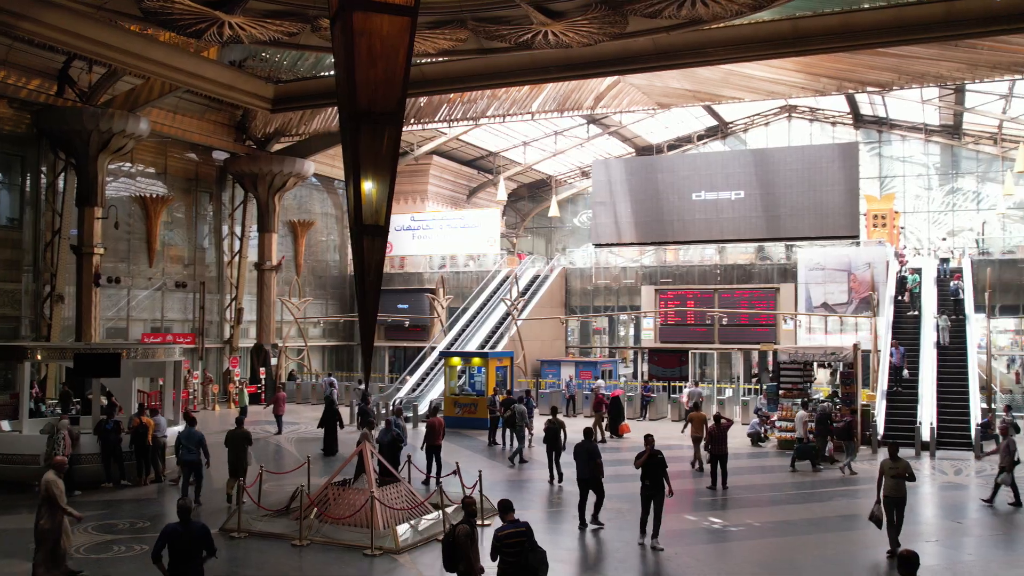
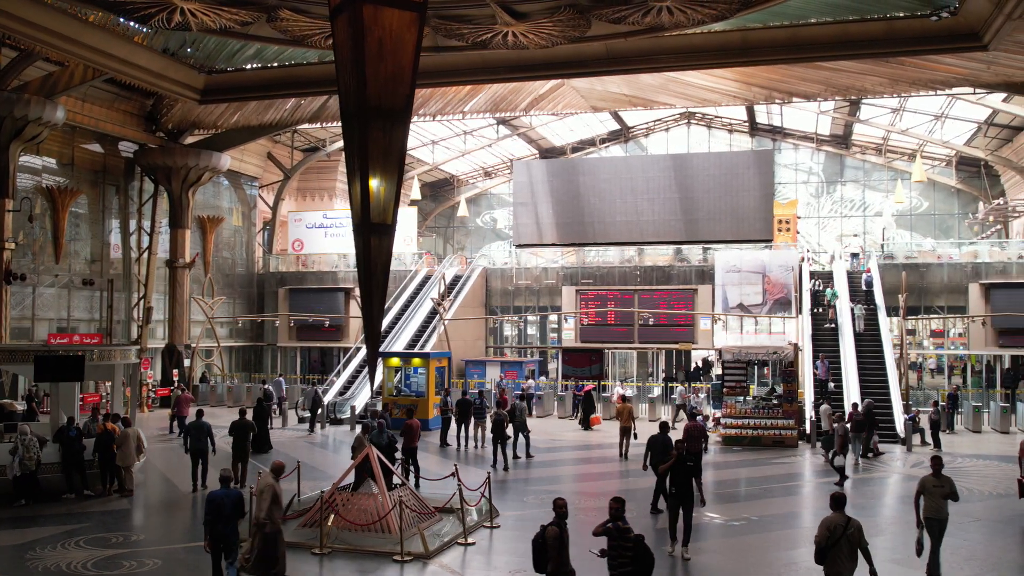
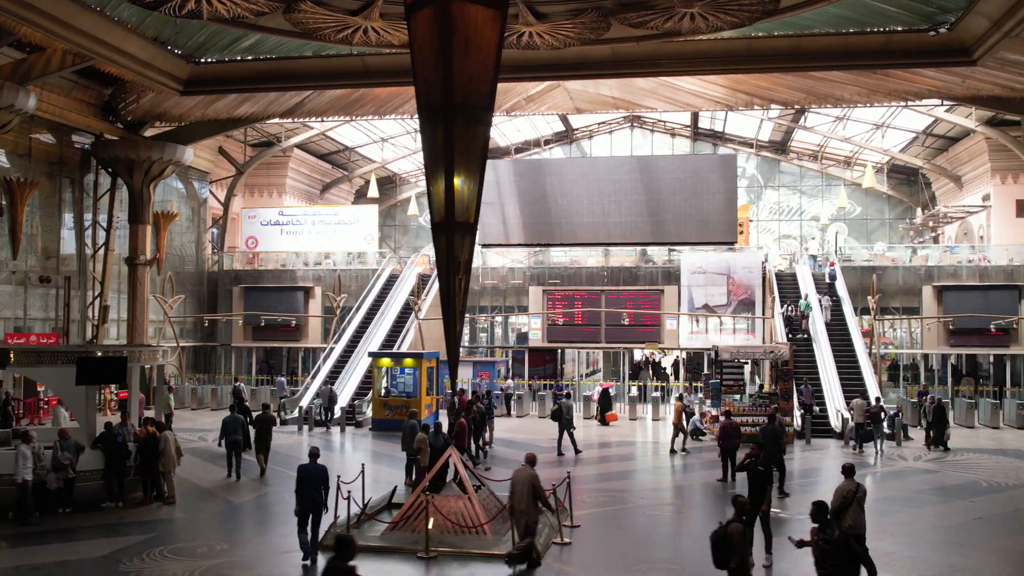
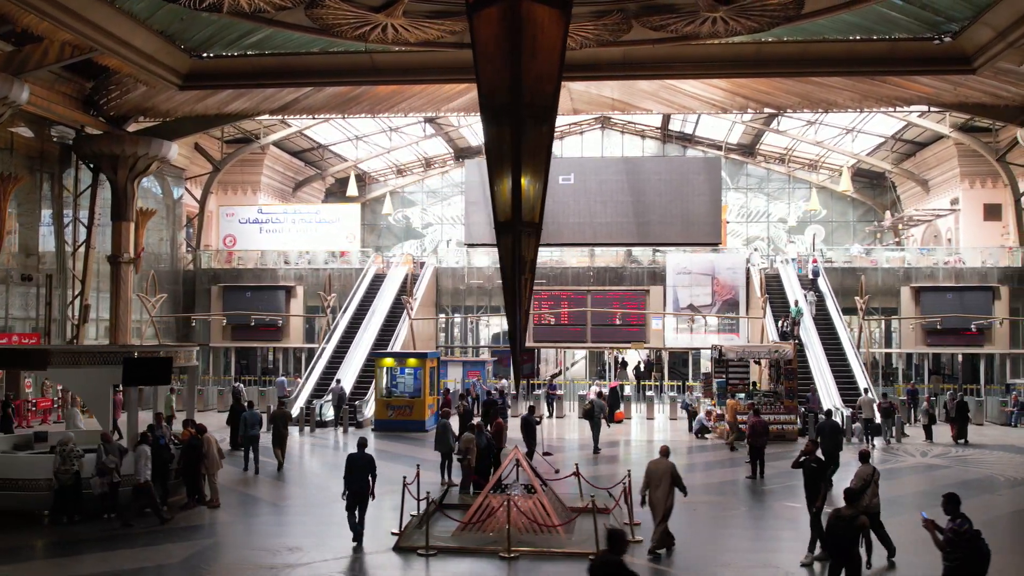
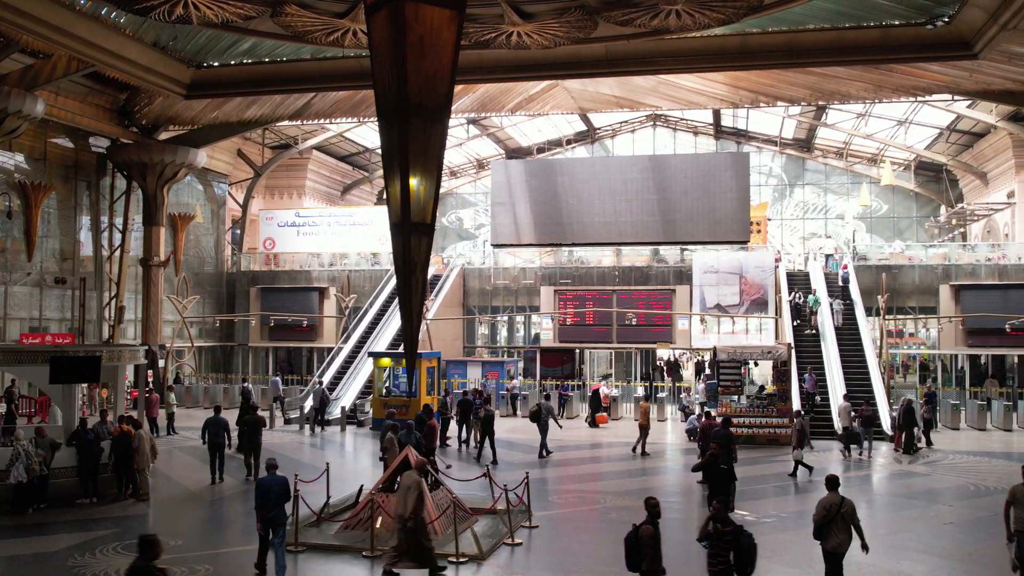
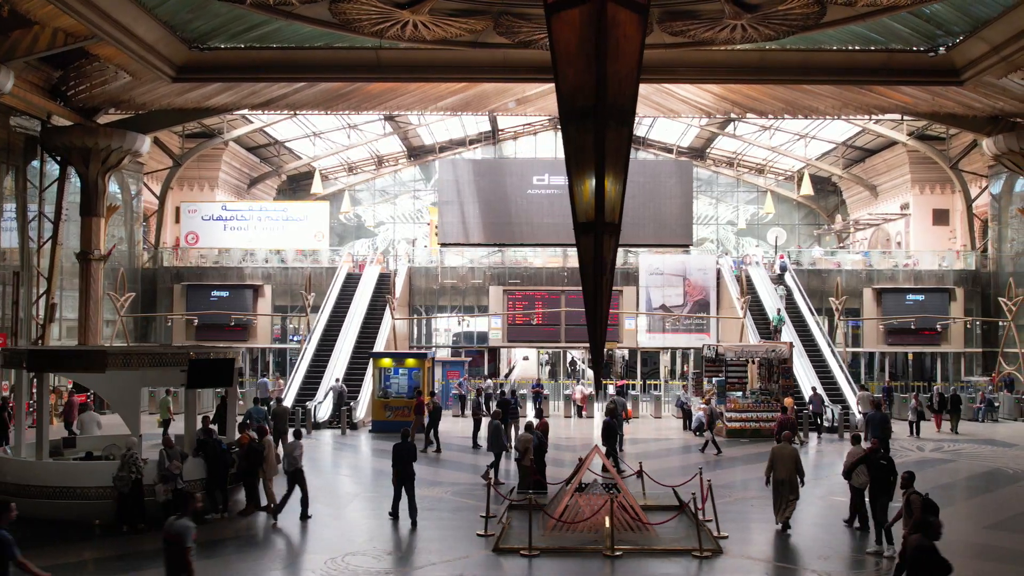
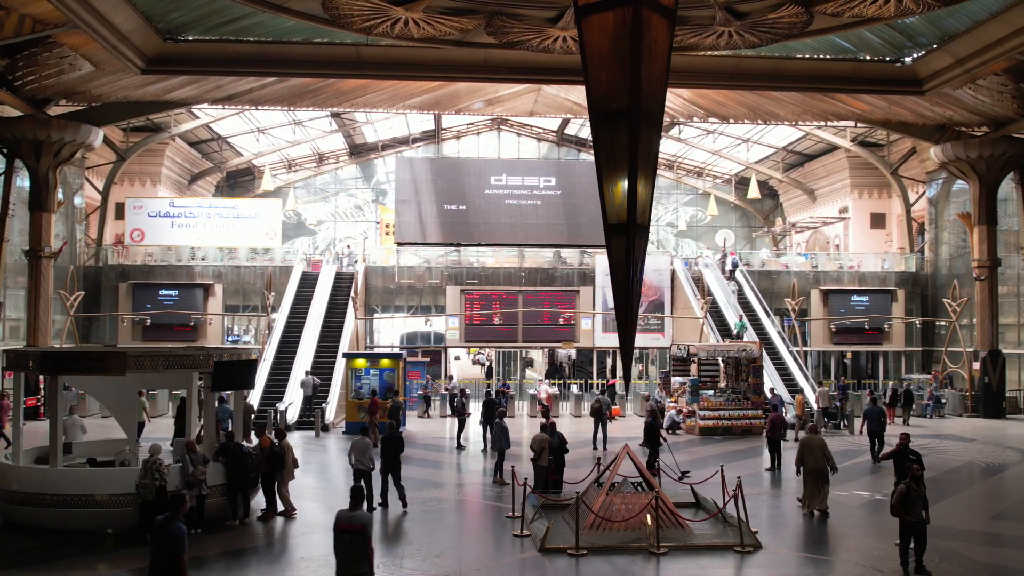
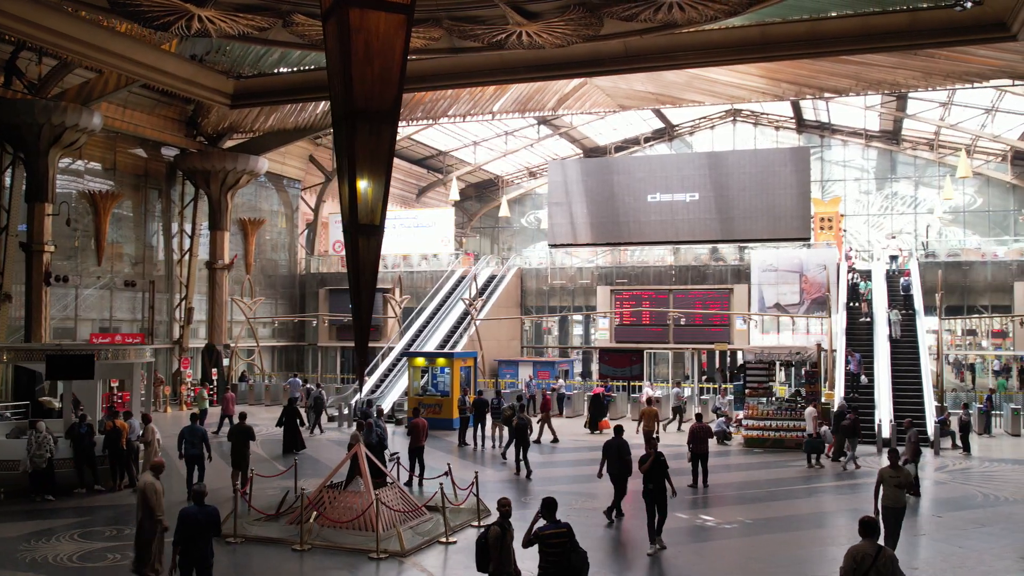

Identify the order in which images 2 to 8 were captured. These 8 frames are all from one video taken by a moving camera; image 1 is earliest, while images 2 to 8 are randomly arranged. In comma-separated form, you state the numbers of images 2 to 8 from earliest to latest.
8, 2, 5, 3, 4, 6, 7
